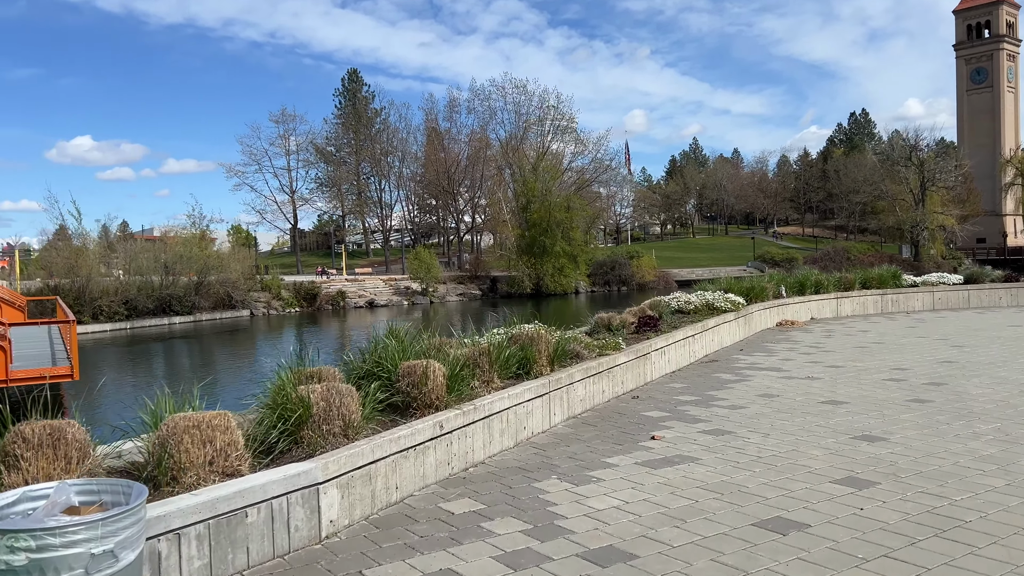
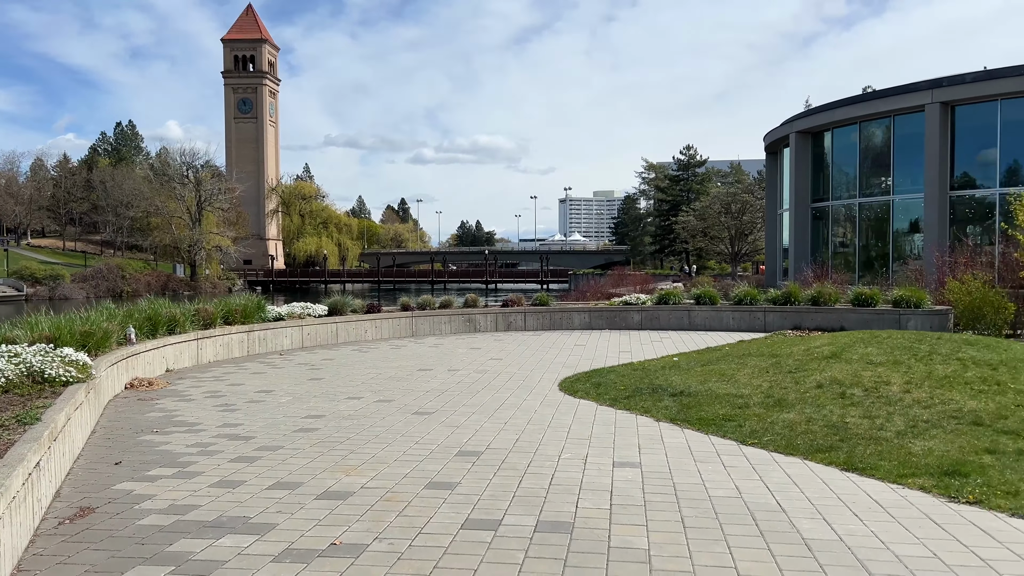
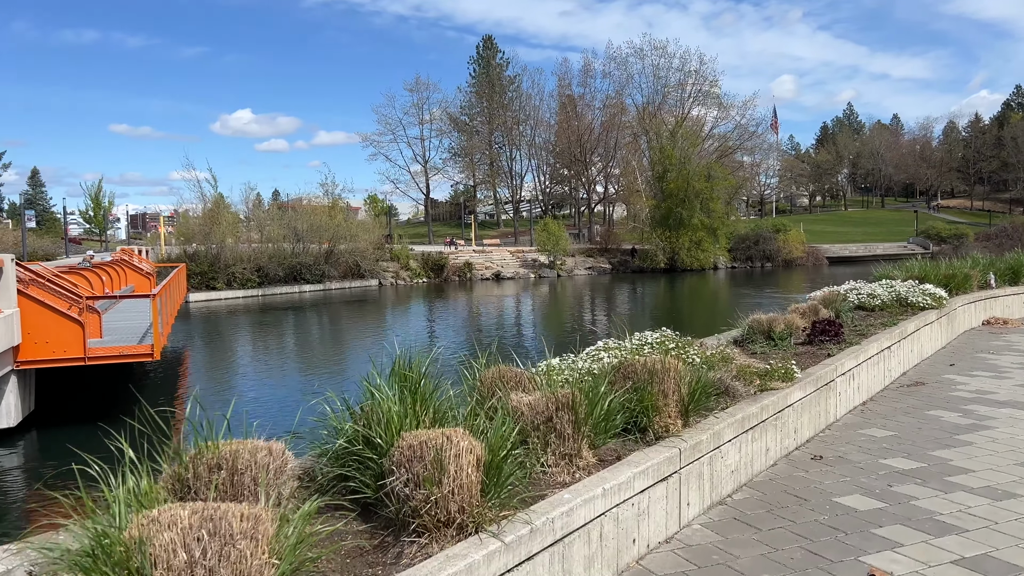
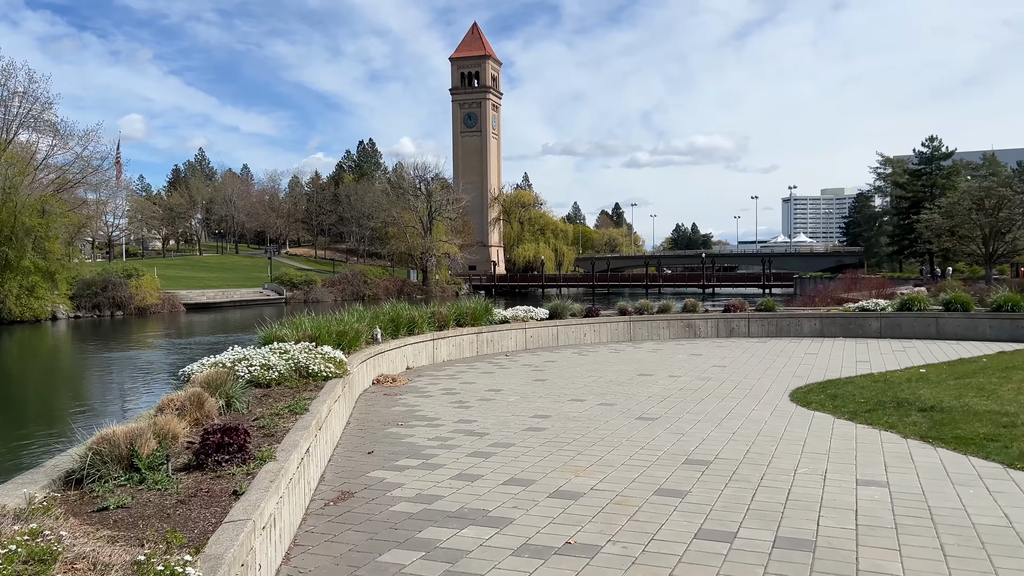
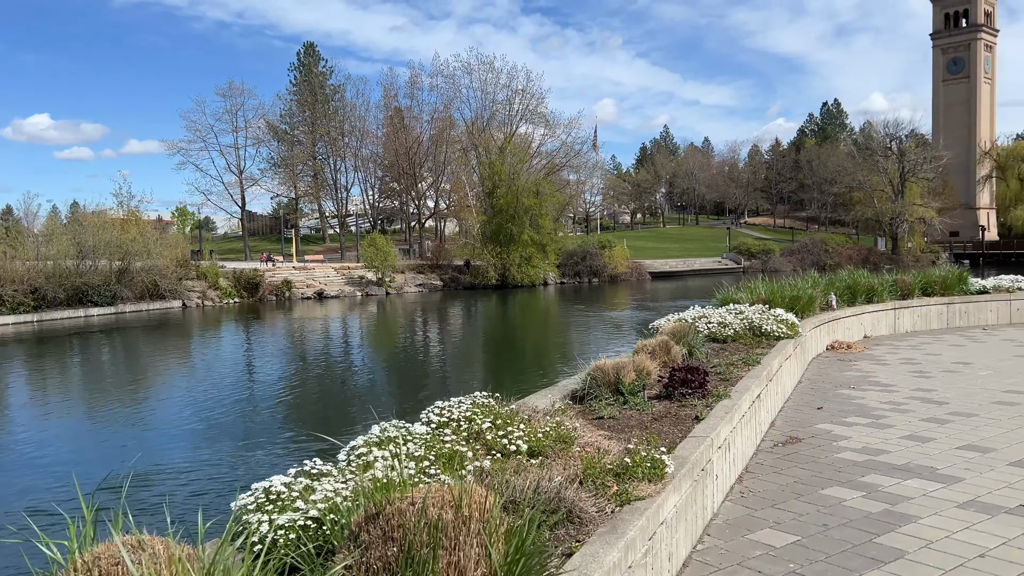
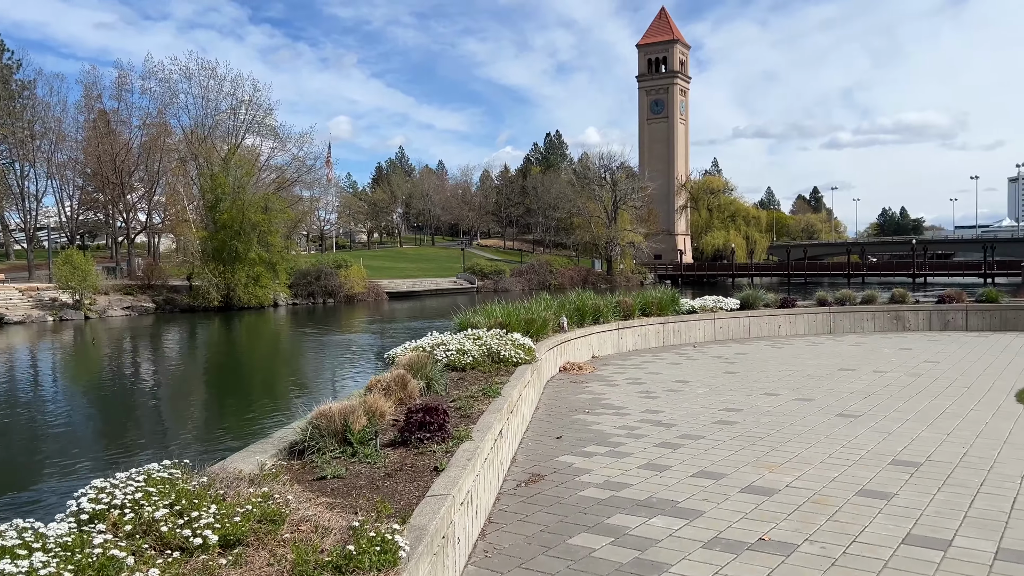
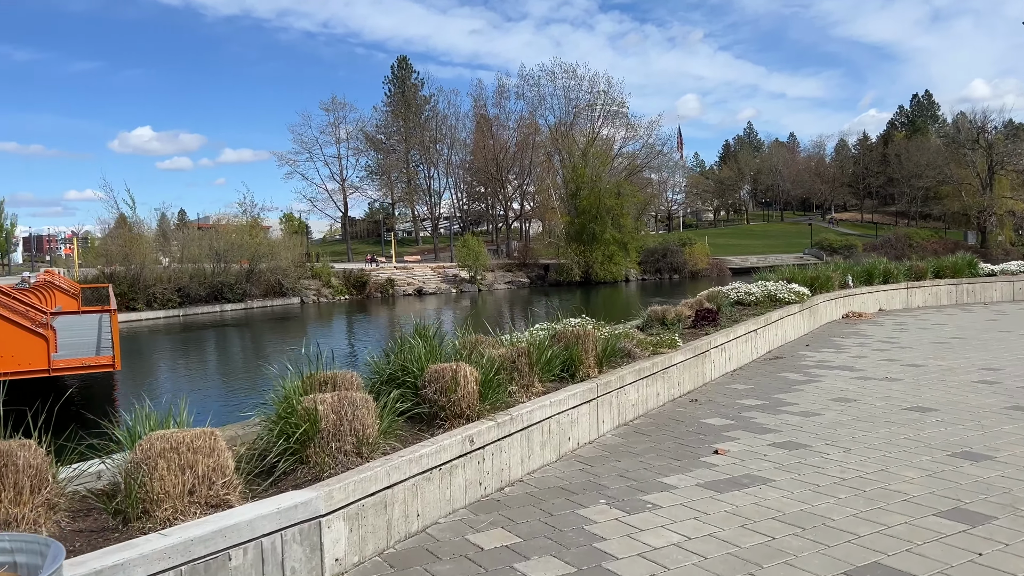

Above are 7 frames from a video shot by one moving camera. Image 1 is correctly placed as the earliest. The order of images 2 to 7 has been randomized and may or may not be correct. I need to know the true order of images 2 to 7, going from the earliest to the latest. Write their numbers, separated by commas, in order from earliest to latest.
7, 3, 5, 6, 4, 2
